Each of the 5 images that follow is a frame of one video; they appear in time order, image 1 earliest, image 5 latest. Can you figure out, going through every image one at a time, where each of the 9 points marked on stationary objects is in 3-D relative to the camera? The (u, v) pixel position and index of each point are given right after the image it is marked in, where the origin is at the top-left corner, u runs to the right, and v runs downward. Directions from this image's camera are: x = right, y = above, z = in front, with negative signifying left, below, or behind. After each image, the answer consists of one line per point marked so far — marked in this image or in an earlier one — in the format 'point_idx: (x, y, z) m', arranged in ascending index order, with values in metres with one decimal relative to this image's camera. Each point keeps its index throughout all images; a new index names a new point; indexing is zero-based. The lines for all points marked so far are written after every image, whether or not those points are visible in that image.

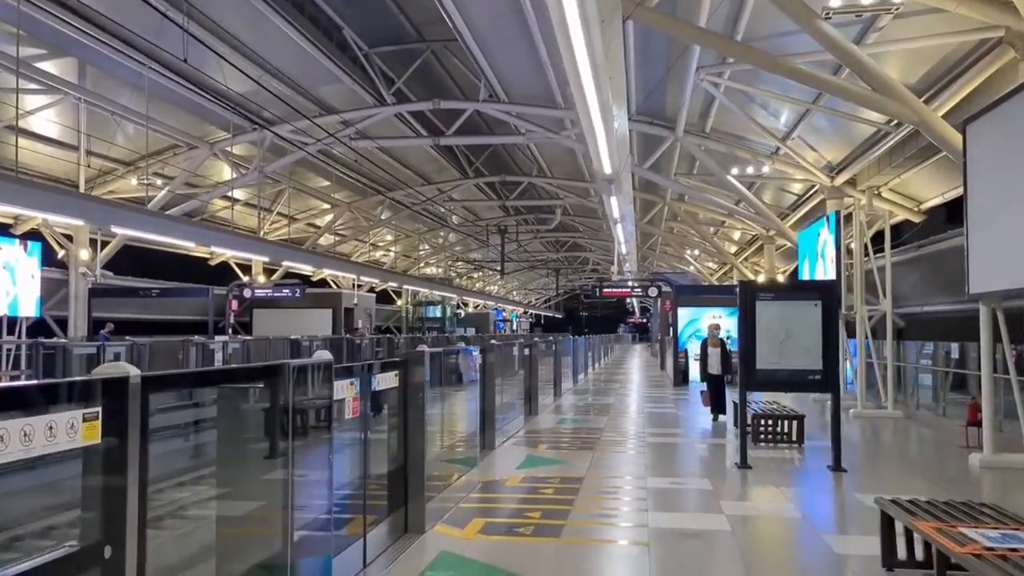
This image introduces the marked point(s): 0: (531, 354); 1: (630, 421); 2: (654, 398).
0: (+0.3, -1.1, +13.5) m
1: (+1.9, -2.2, +12.8) m
2: (+3.2, -2.5, +18.0) m
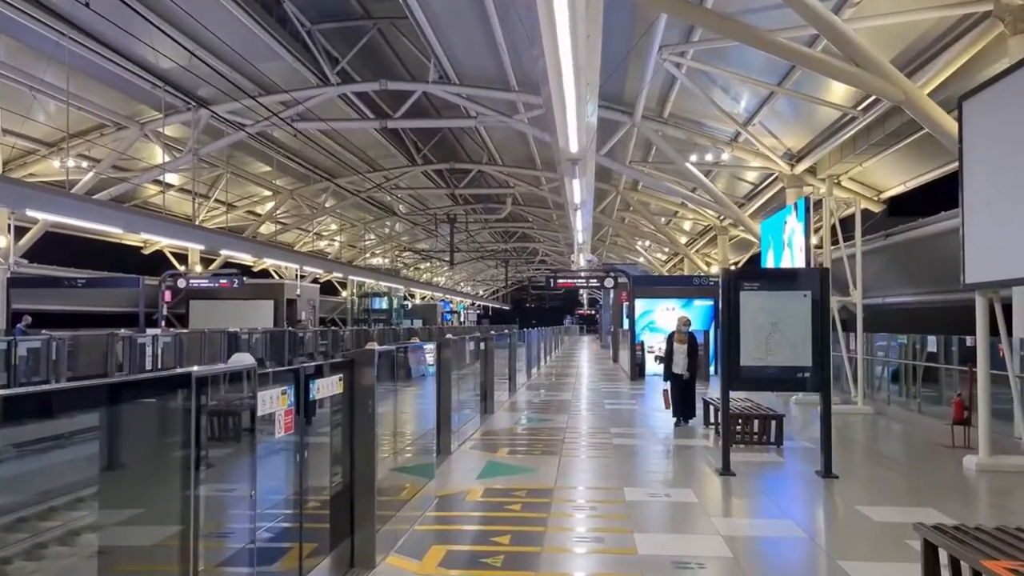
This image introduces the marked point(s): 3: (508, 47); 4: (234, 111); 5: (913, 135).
0: (-0.4, -1.0, +12.7) m
1: (+1.2, -2.0, +12.1) m
2: (+2.1, -2.3, +17.4) m
3: (-0.1, +4.7, +15.6) m
4: (-6.7, +4.2, +19.3) m
5: (+6.8, +2.6, +13.7) m
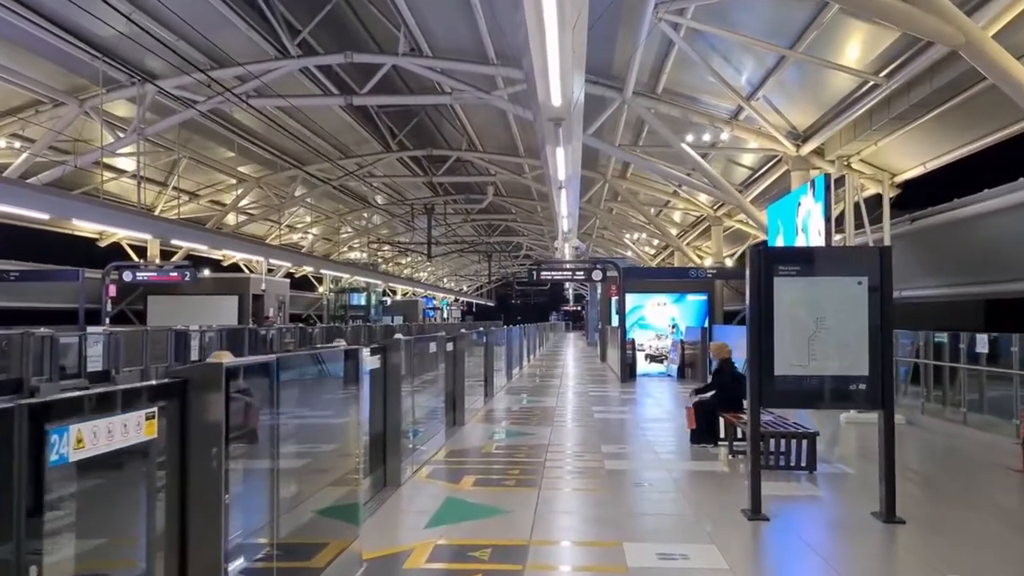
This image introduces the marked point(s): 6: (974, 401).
0: (-0.8, -0.9, +11.1) m
1: (+0.9, -1.9, +10.5) m
2: (+1.7, -2.2, +15.8) m
3: (-0.5, +4.8, +13.9) m
4: (-7.1, +4.4, +17.5) m
5: (+6.4, +2.7, +12.2) m
6: (+6.2, -1.6, +11.0) m
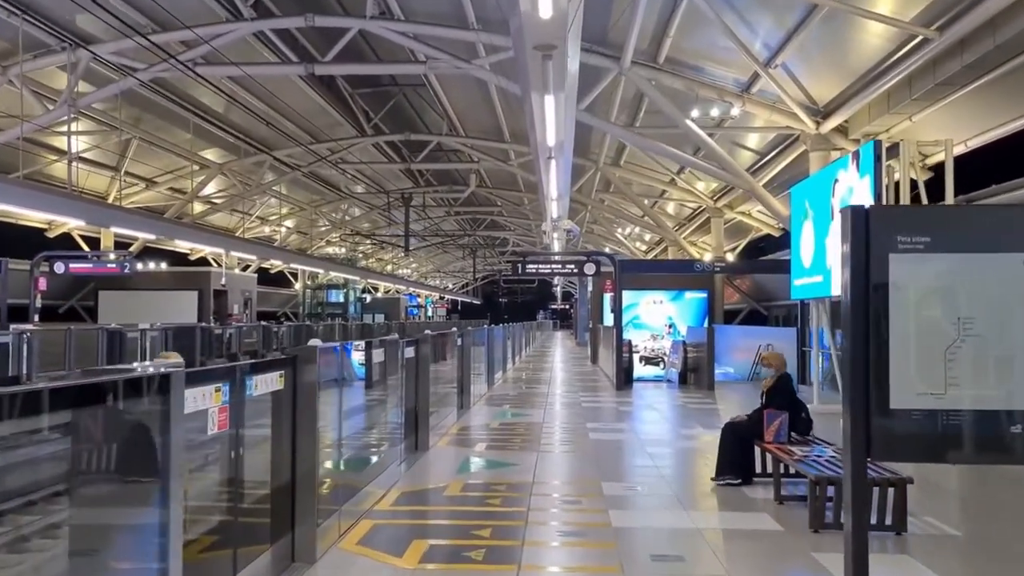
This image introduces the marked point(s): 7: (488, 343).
0: (-1.0, -0.8, +9.1) m
1: (+0.6, -1.8, +8.6) m
2: (+1.4, -2.1, +13.9) m
3: (-0.7, +4.9, +12.0) m
4: (-7.5, +4.5, +15.5) m
5: (+6.2, +2.8, +10.3) m
6: (+6.0, -1.5, +9.2) m
7: (-0.5, -1.3, +18.4) m
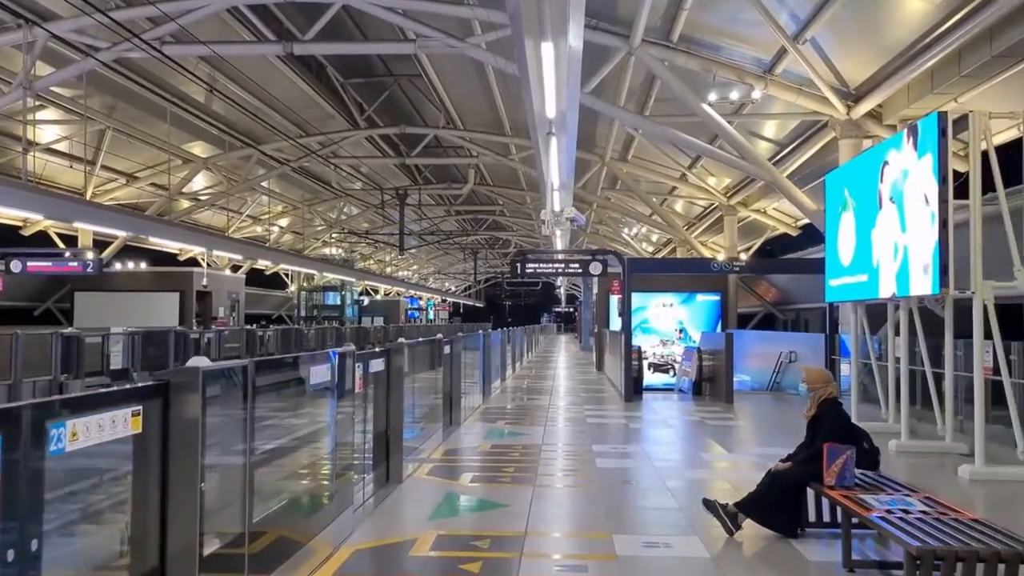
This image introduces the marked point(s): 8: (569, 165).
0: (-1.1, -0.8, +7.8) m
1: (+0.6, -1.8, +7.2) m
2: (+1.3, -2.1, +12.5) m
3: (-0.8, +4.9, +10.6) m
4: (-7.5, +4.5, +14.2) m
5: (+6.1, +2.8, +9.0) m
6: (+5.9, -1.5, +7.8) m
7: (-0.5, -1.3, +17.1) m
8: (+0.8, +1.6, +11.4) m
